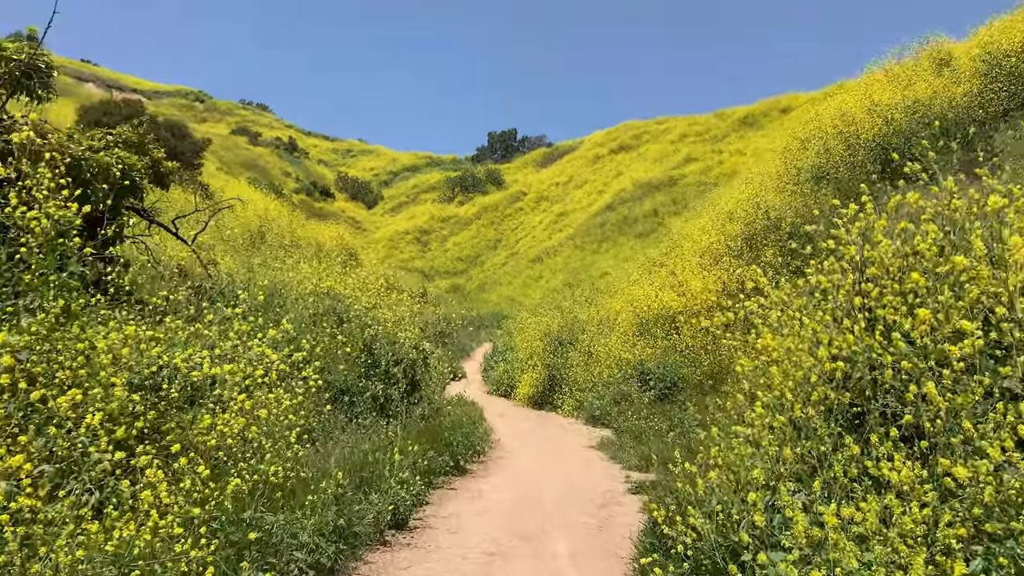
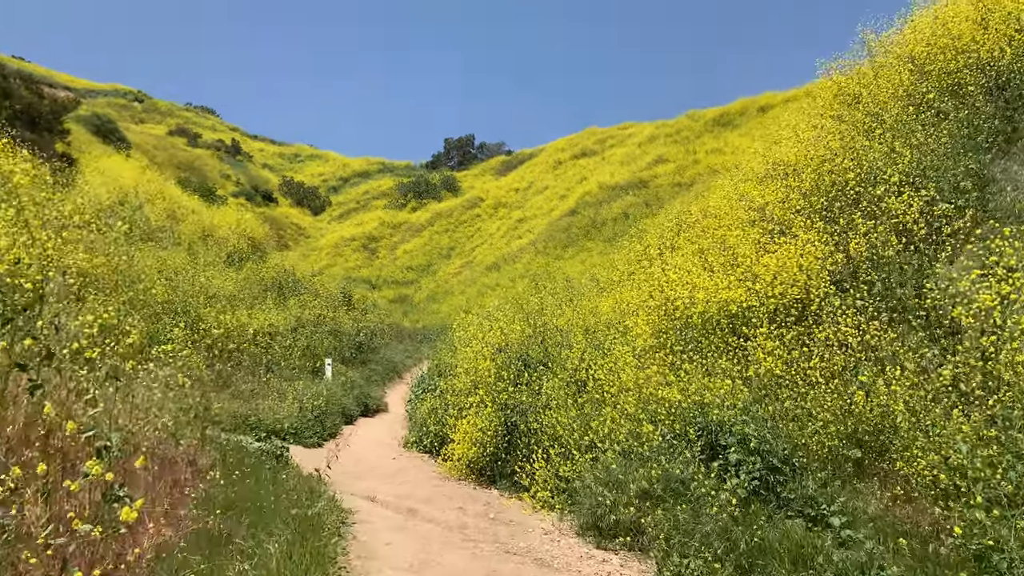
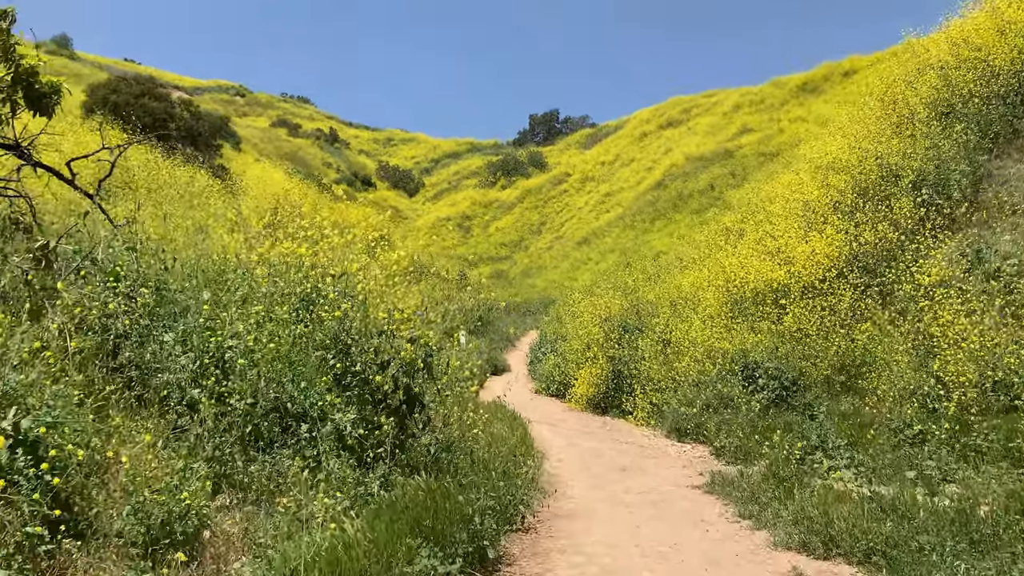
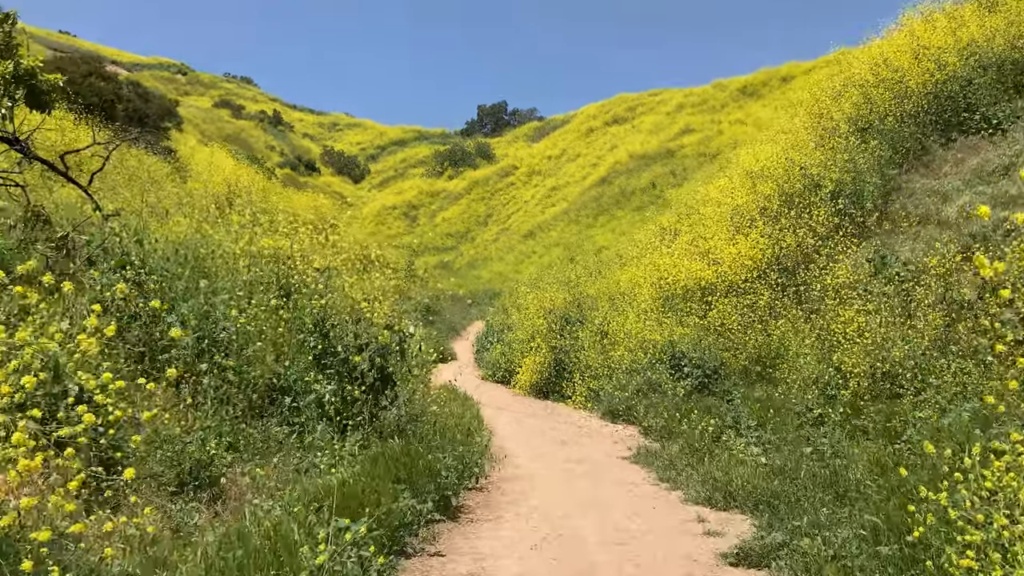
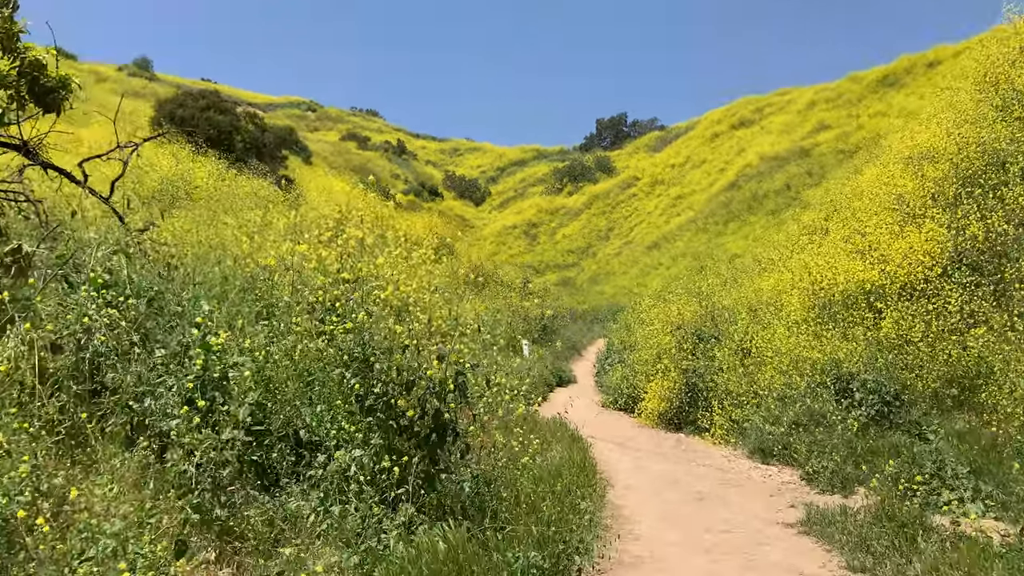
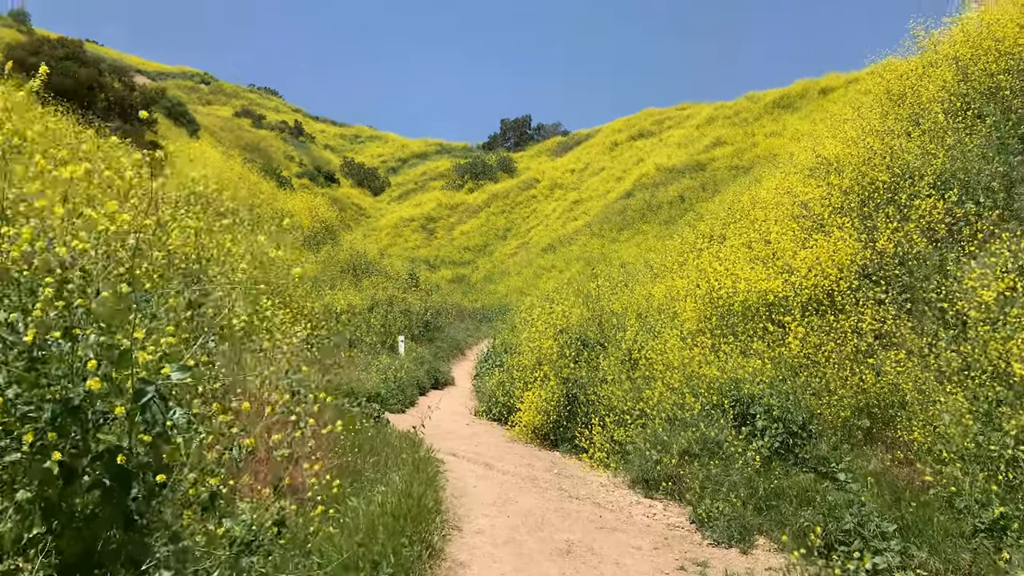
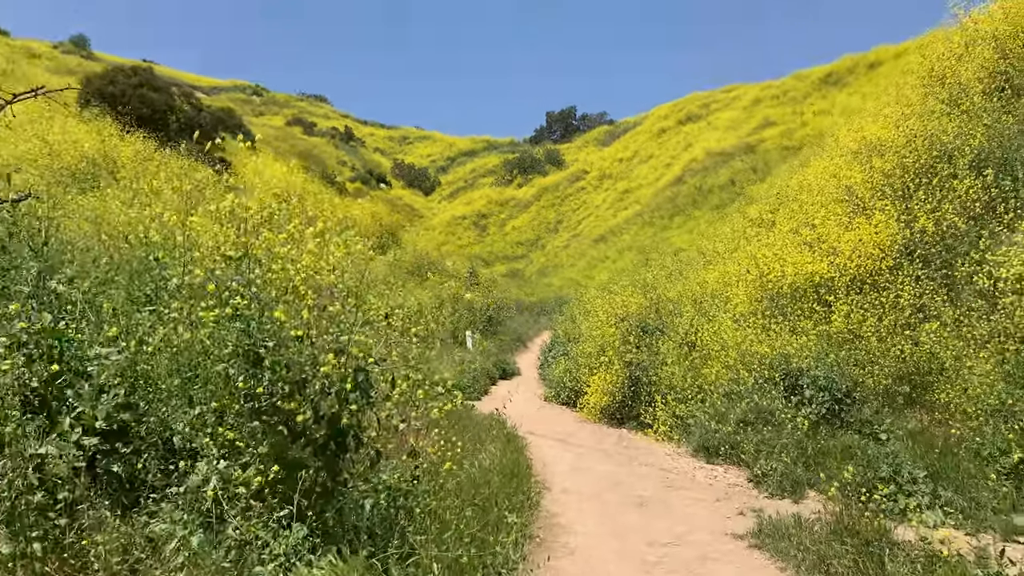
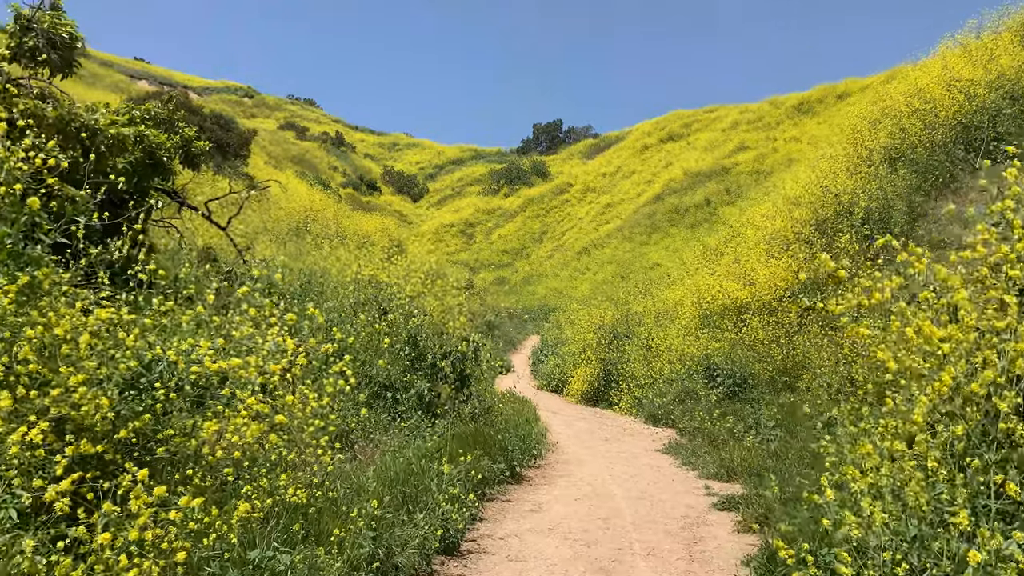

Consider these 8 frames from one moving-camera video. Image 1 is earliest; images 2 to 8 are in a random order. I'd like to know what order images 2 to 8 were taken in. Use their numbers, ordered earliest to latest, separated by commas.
8, 4, 3, 5, 7, 6, 2
